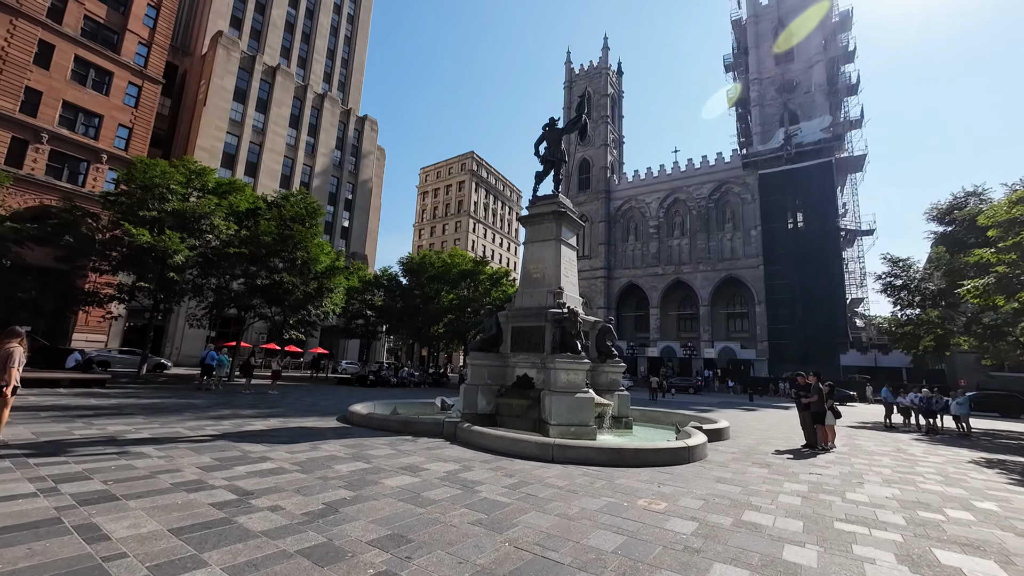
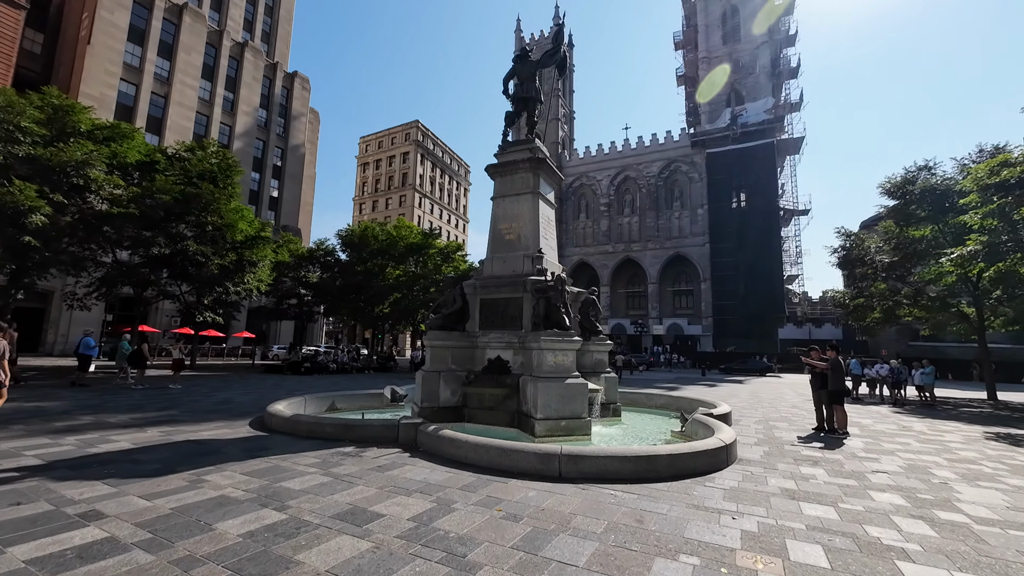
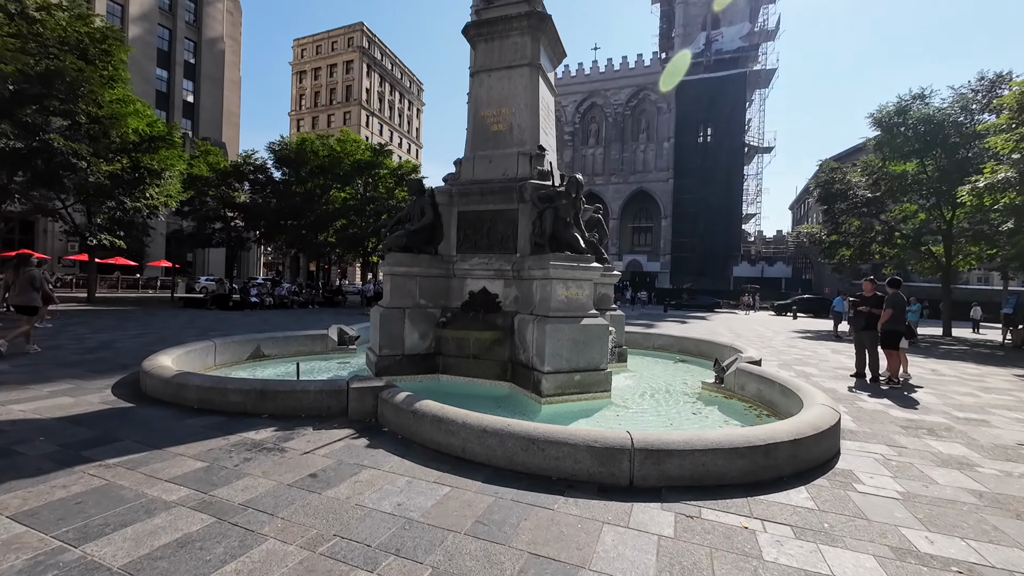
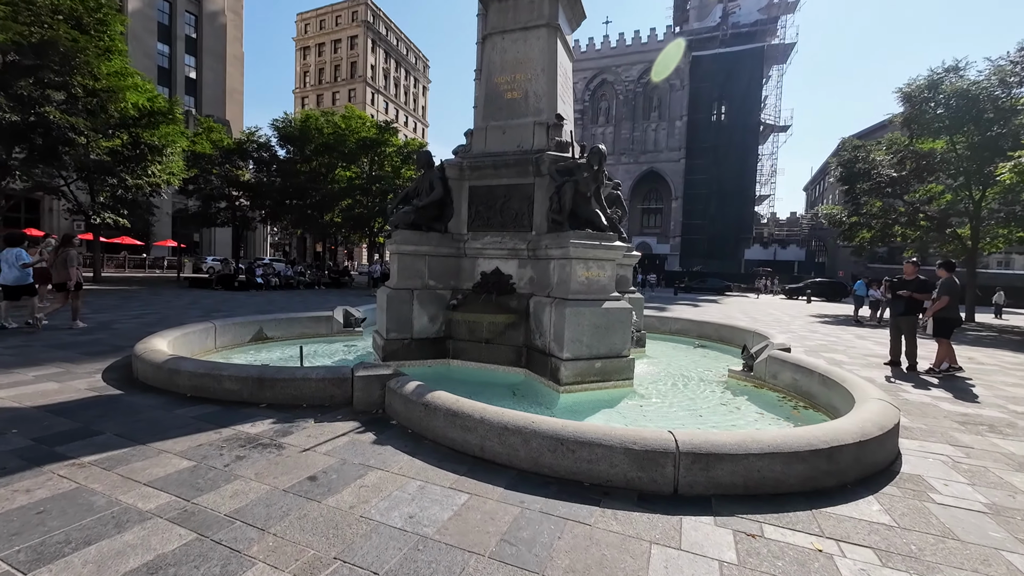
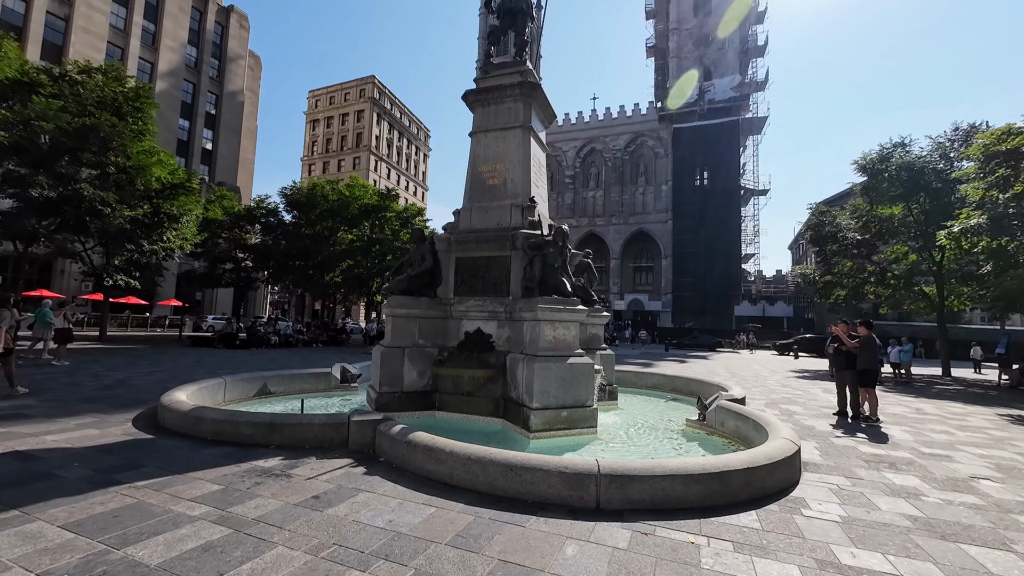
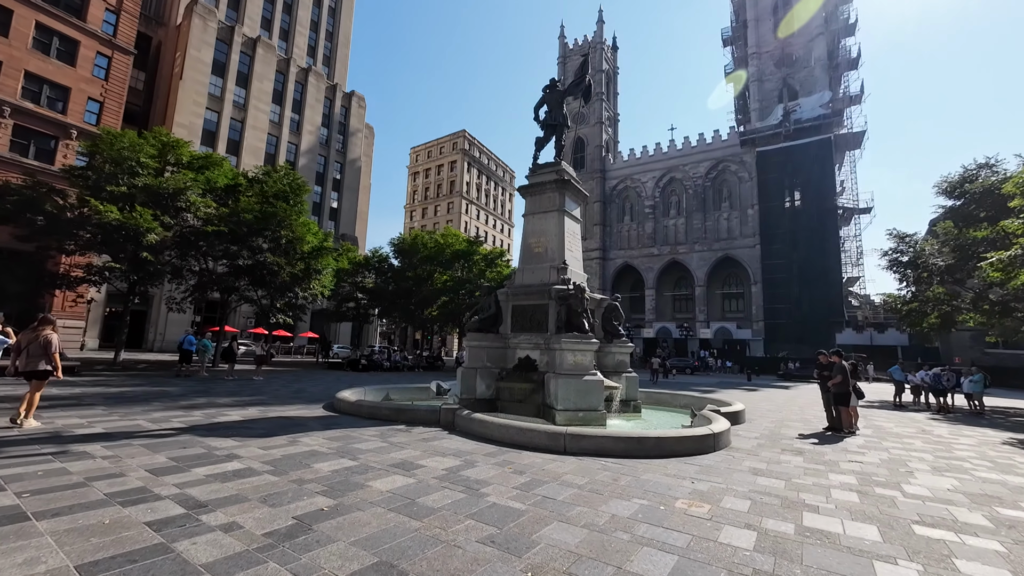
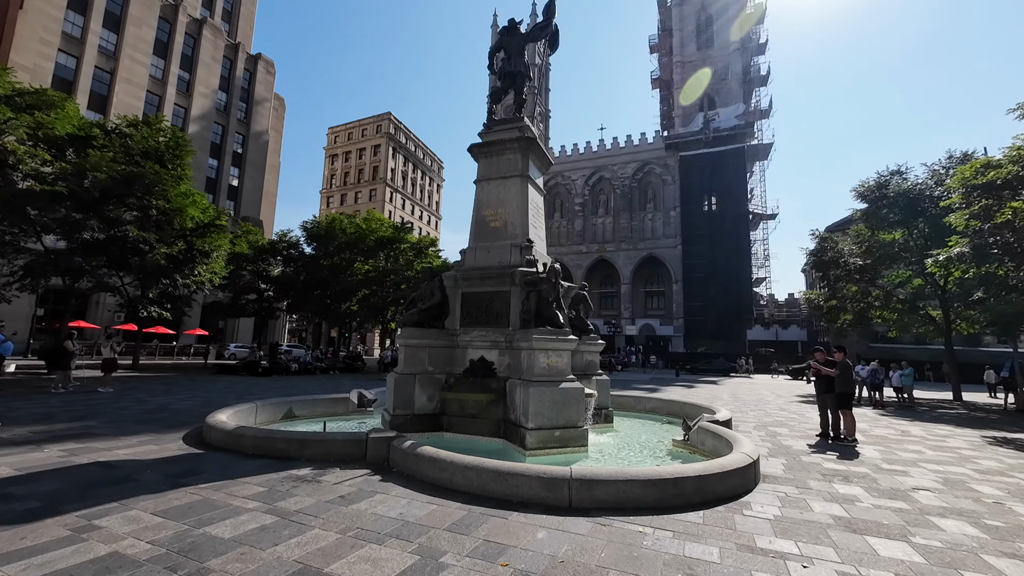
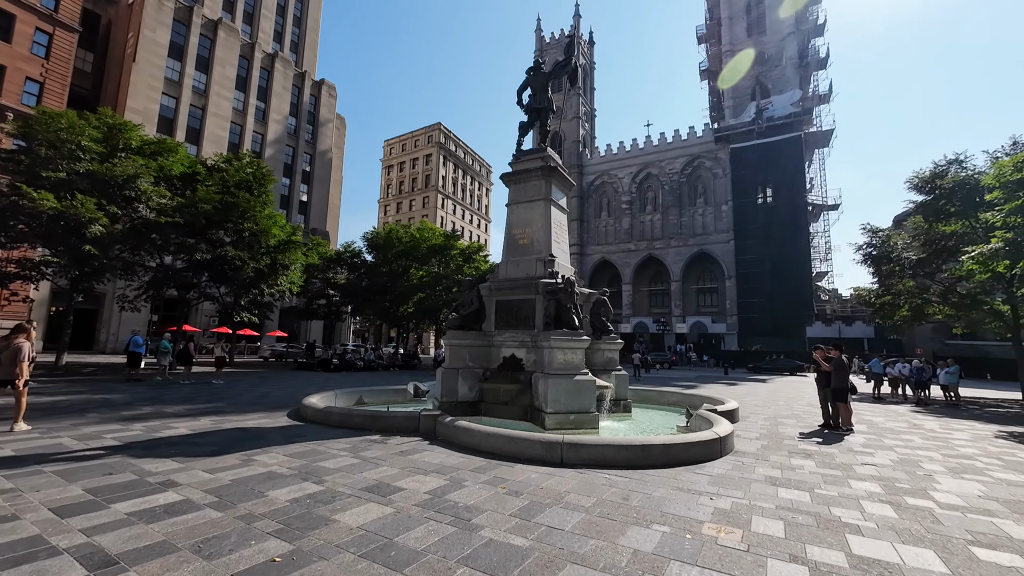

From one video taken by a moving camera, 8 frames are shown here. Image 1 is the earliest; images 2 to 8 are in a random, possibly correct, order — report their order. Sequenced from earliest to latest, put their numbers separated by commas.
6, 8, 2, 7, 5, 3, 4
